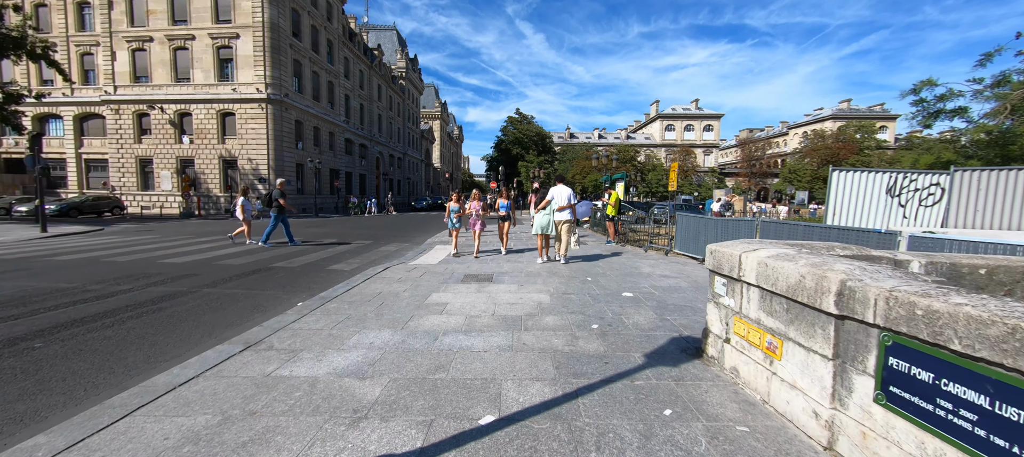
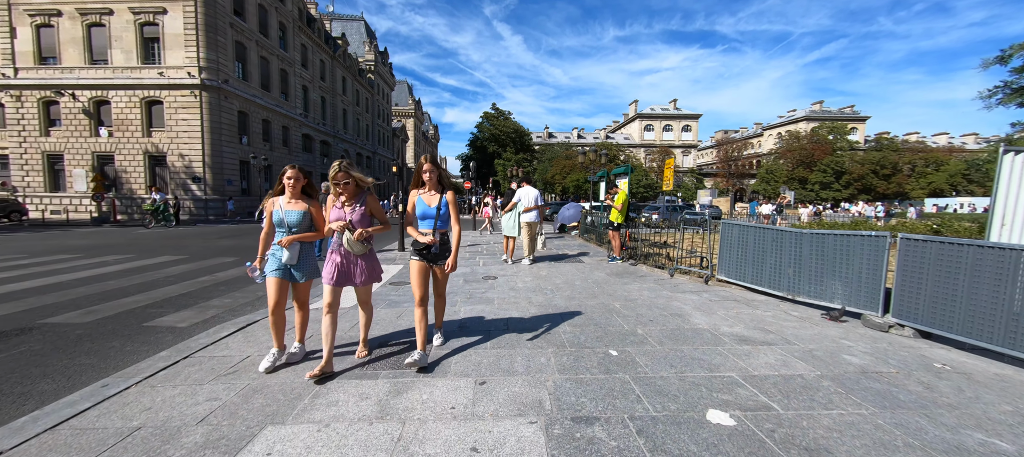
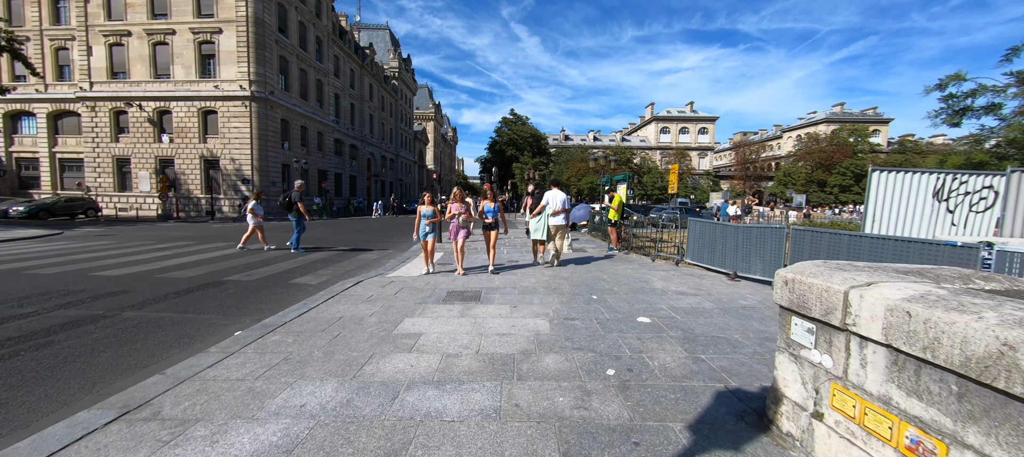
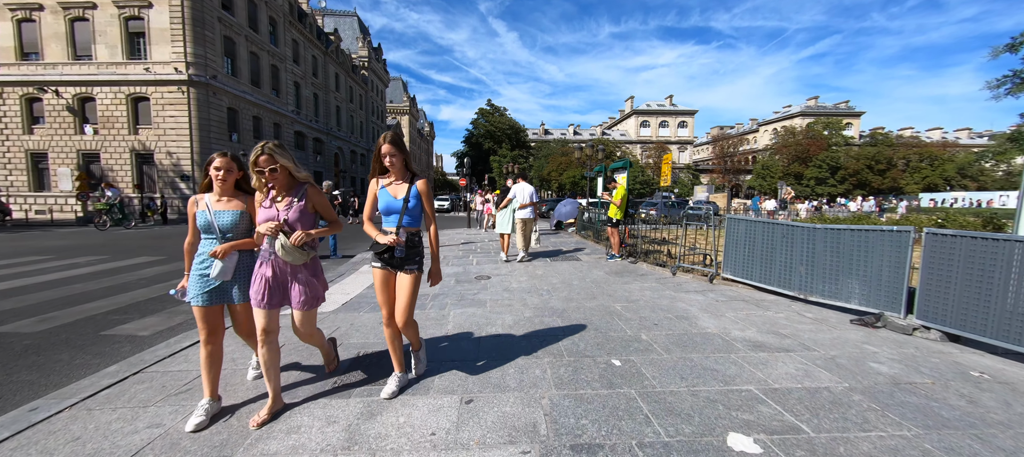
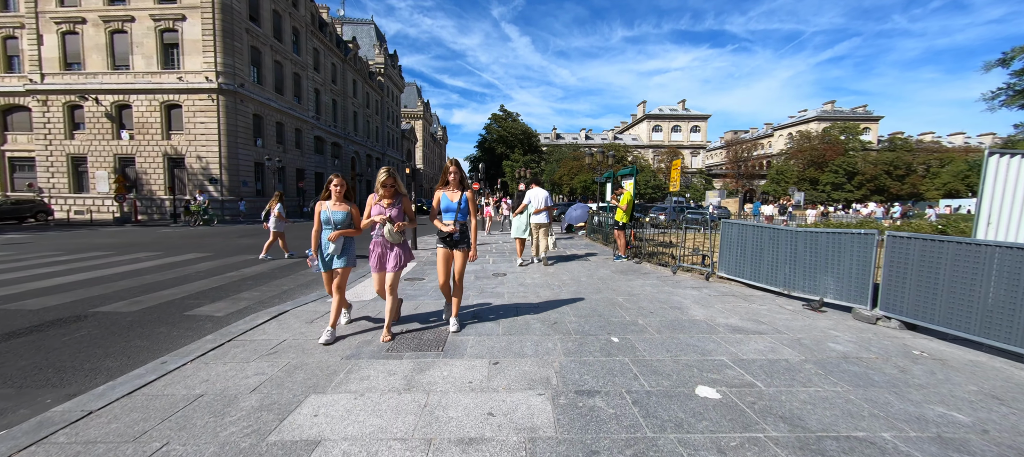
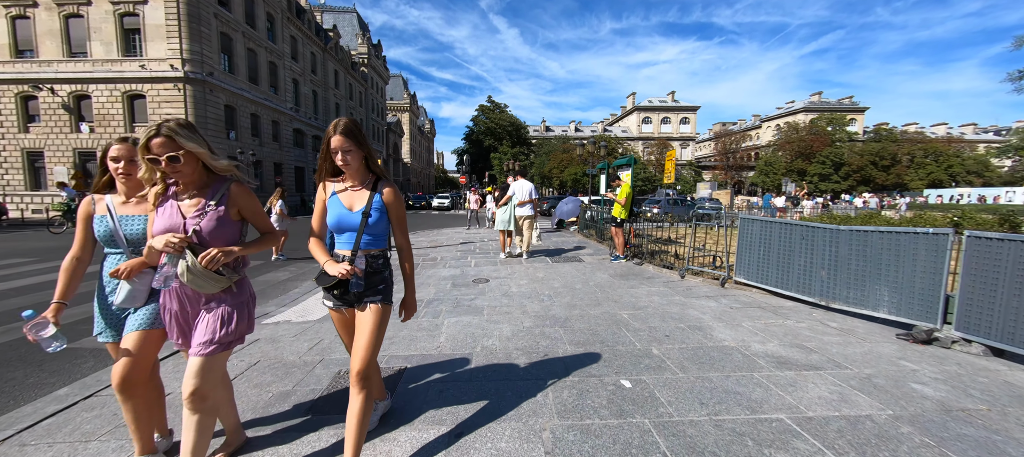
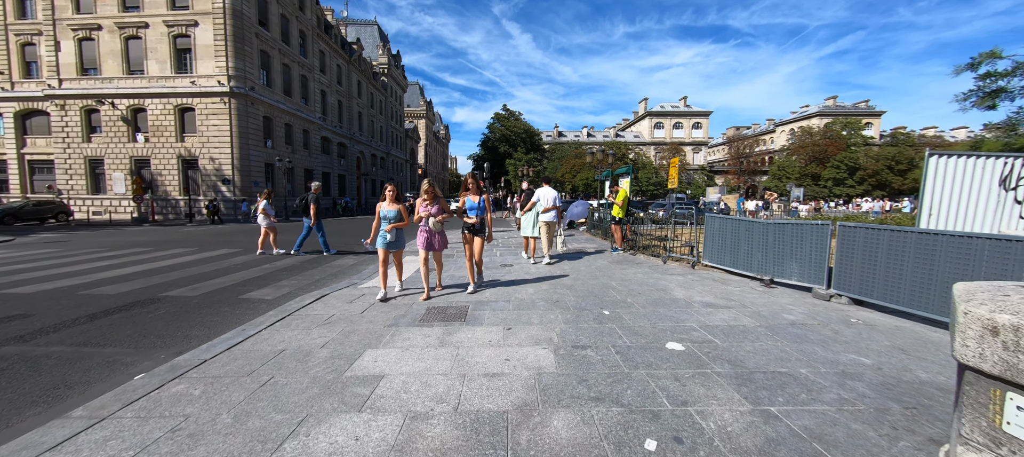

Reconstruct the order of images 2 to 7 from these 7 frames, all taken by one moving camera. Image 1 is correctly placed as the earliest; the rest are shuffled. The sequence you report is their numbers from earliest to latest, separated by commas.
3, 7, 5, 2, 4, 6
